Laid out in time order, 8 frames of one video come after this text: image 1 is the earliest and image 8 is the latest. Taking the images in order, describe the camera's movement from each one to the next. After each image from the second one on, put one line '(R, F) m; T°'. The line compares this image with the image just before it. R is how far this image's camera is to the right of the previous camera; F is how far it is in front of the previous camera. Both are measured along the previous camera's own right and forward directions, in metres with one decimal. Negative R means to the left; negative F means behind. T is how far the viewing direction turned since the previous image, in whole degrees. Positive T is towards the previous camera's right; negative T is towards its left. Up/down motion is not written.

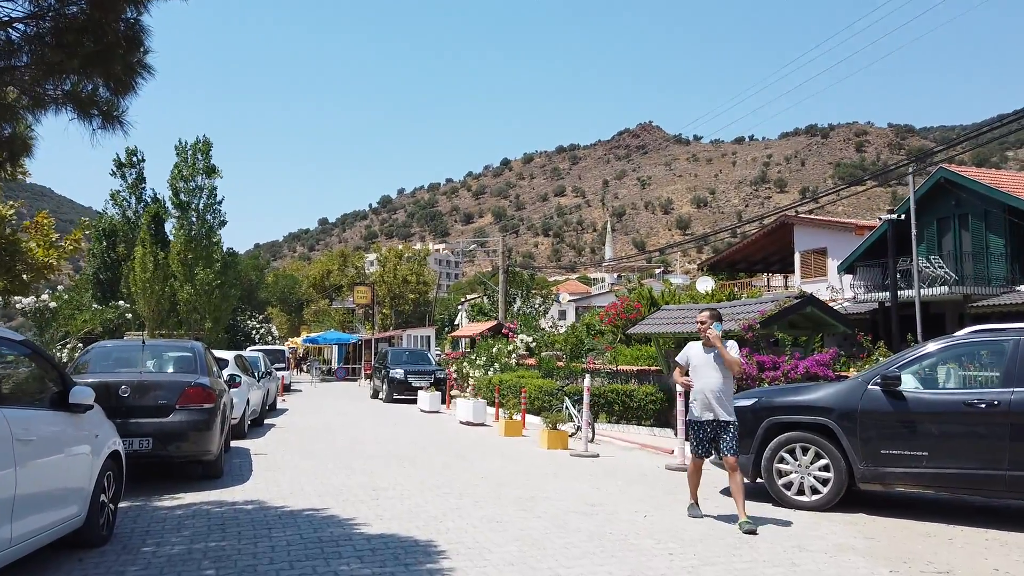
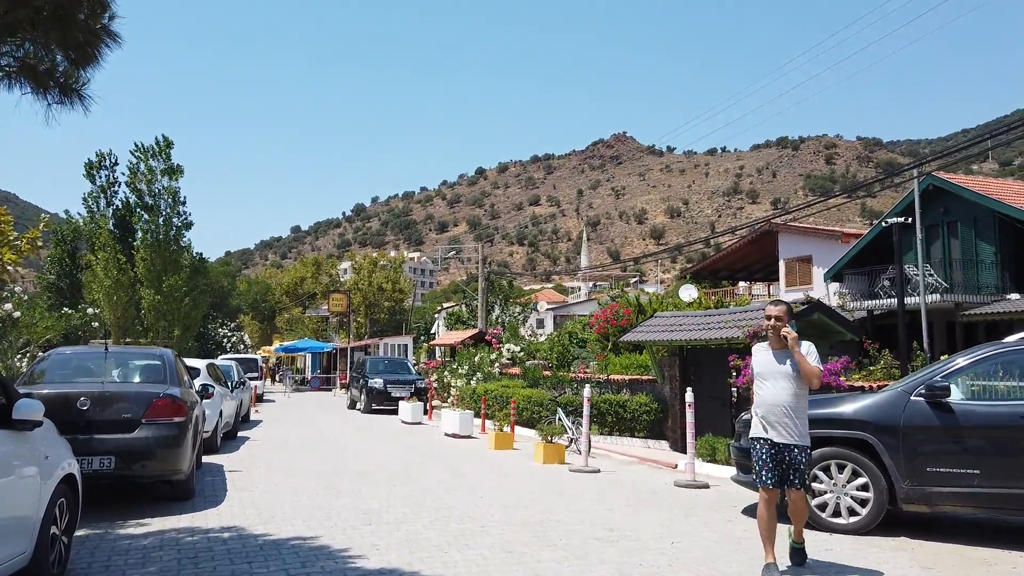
(-0.3, +0.7) m; +2°
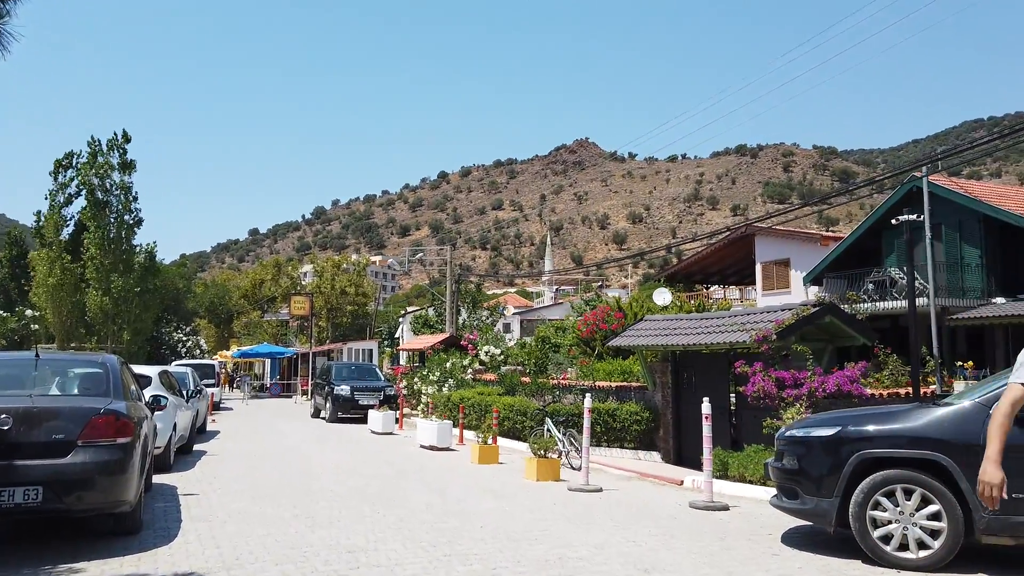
(-0.4, +1.1) m; +3°
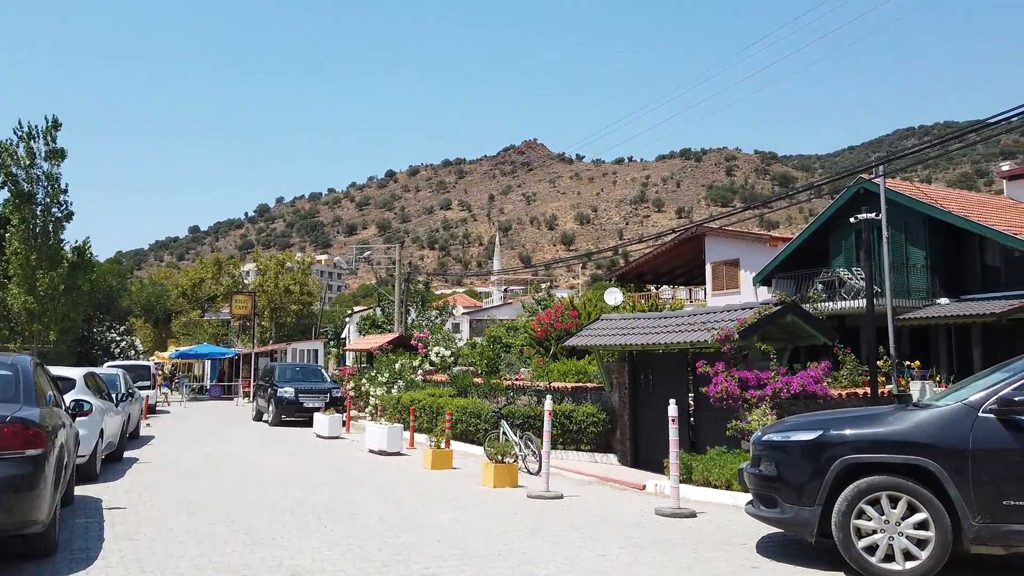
(-0.1, +0.5) m; +4°
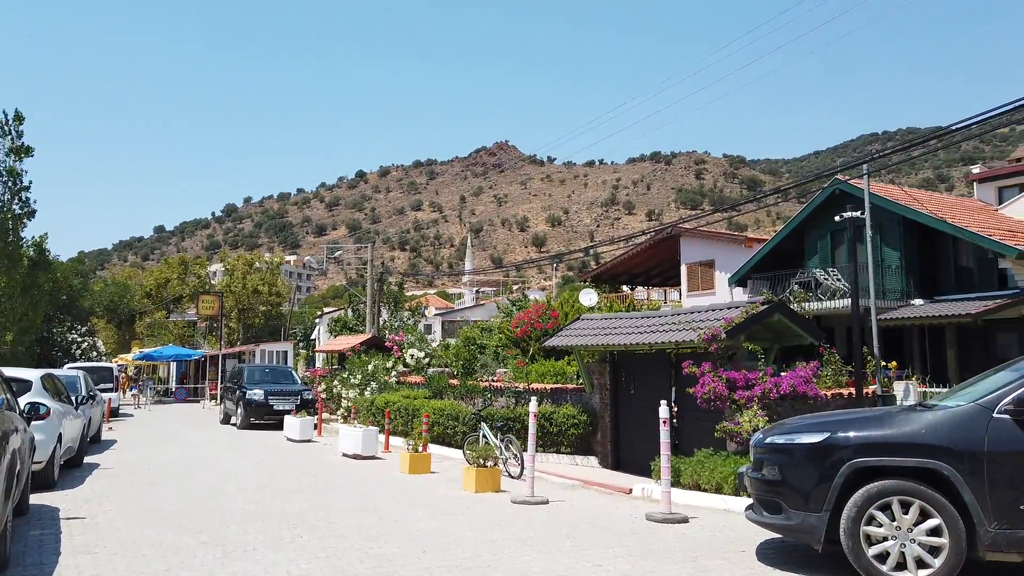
(-0.2, +0.4) m; +2°
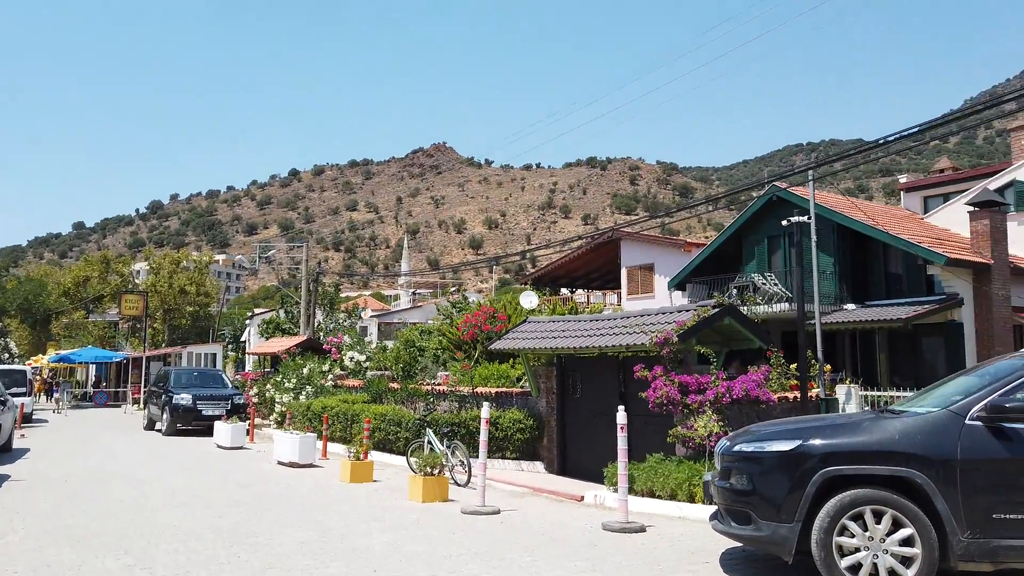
(-0.2, +0.4) m; +5°
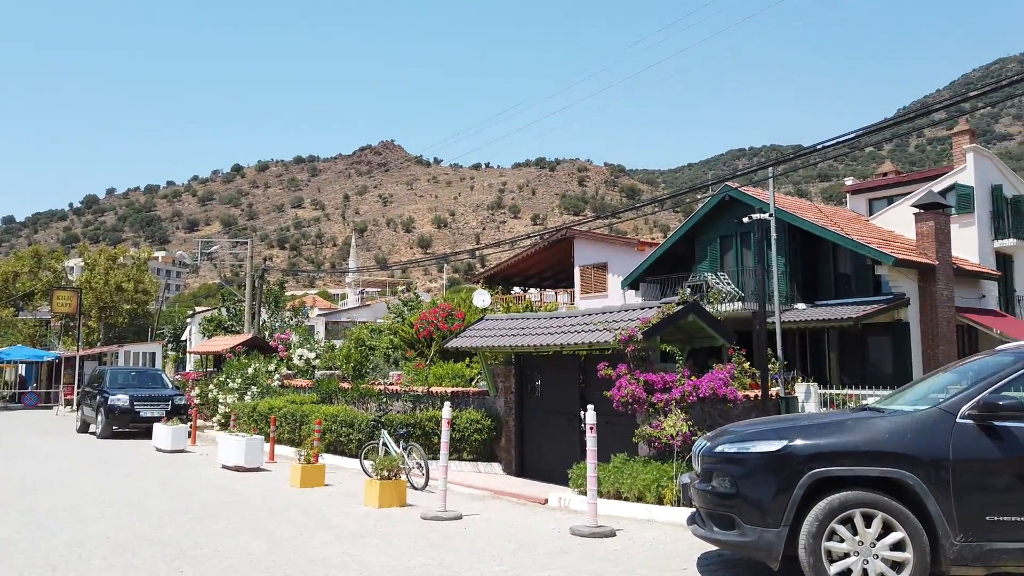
(-0.2, +0.4) m; +4°
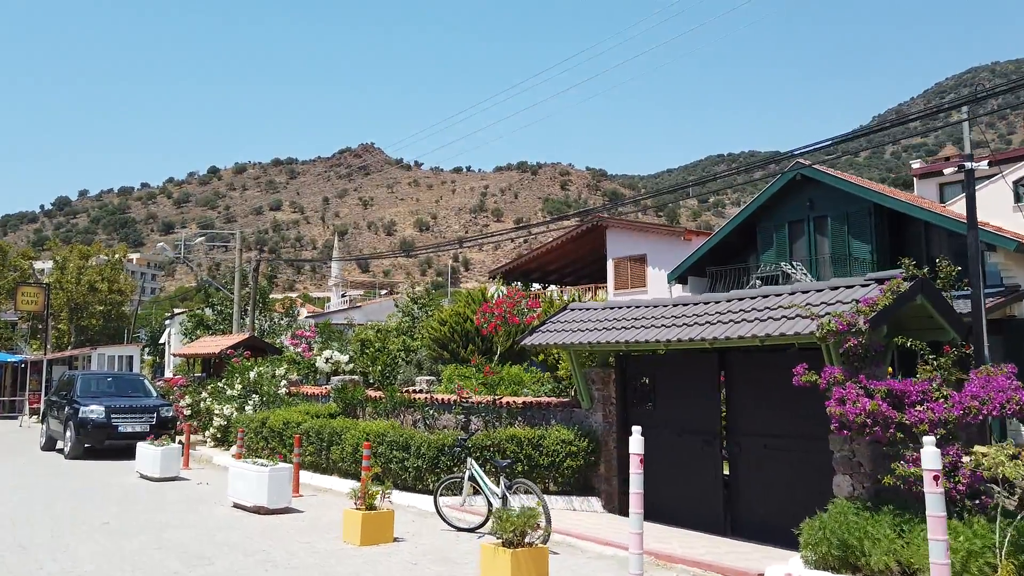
(-1.8, +3.4) m; +2°
